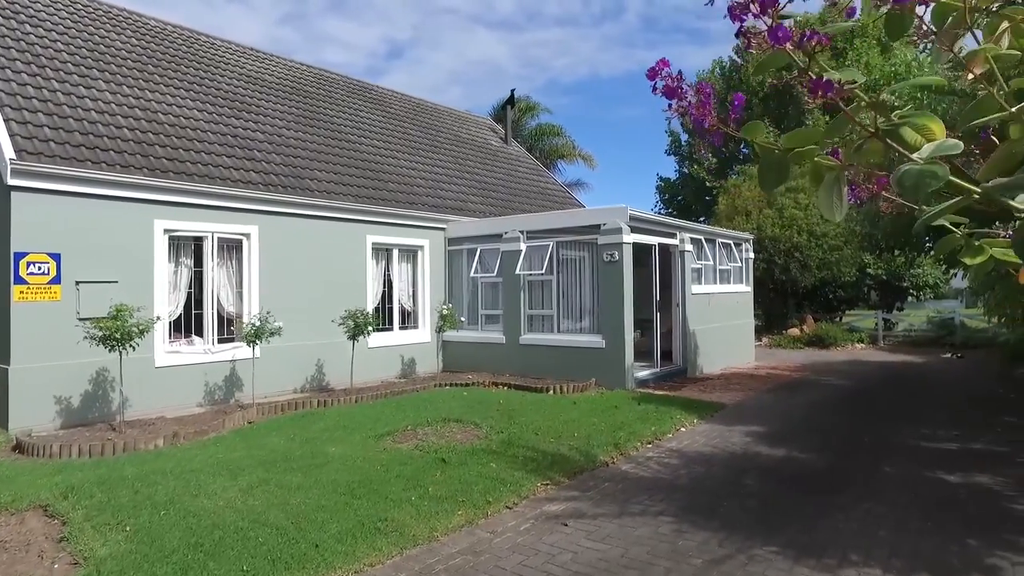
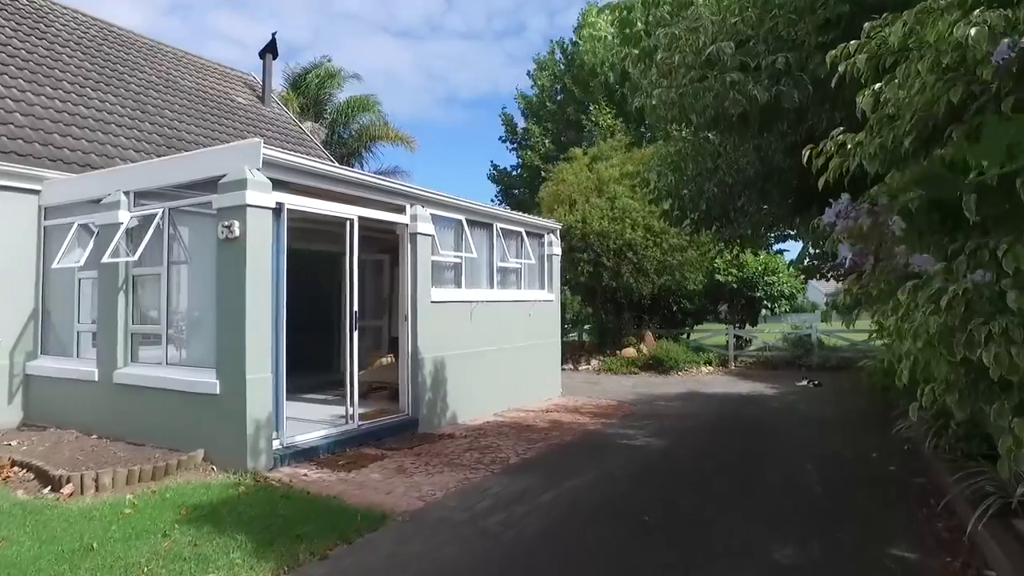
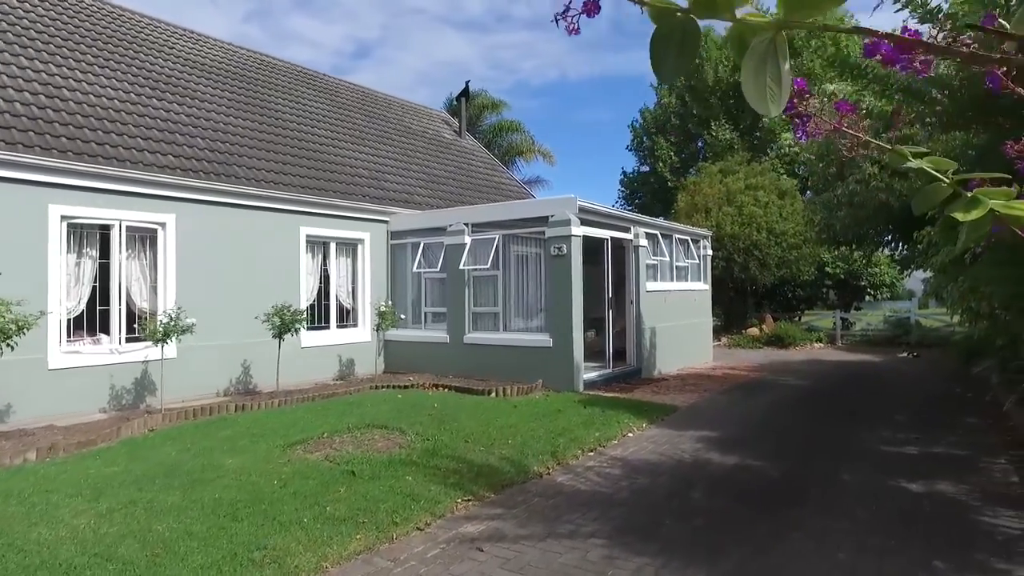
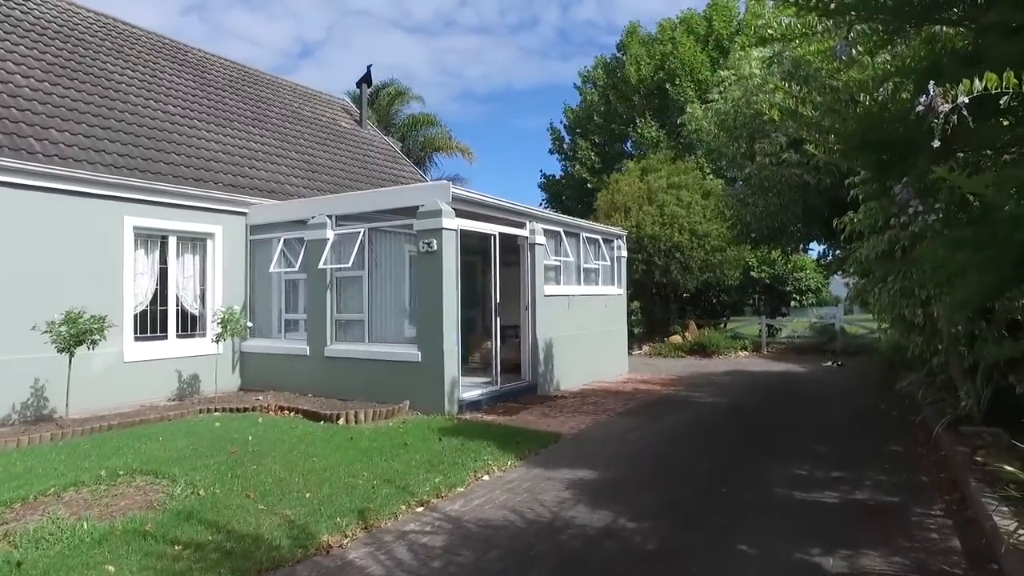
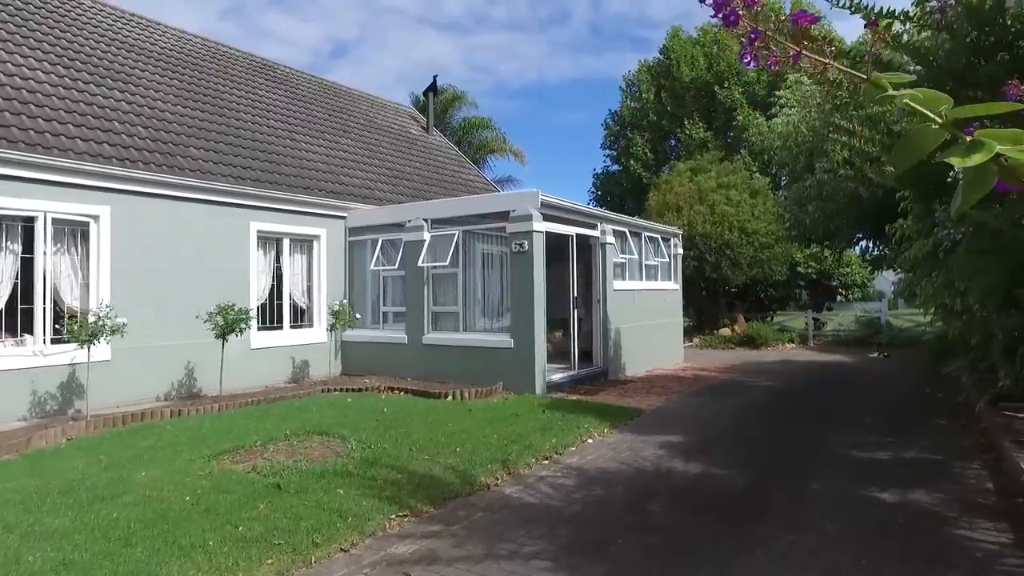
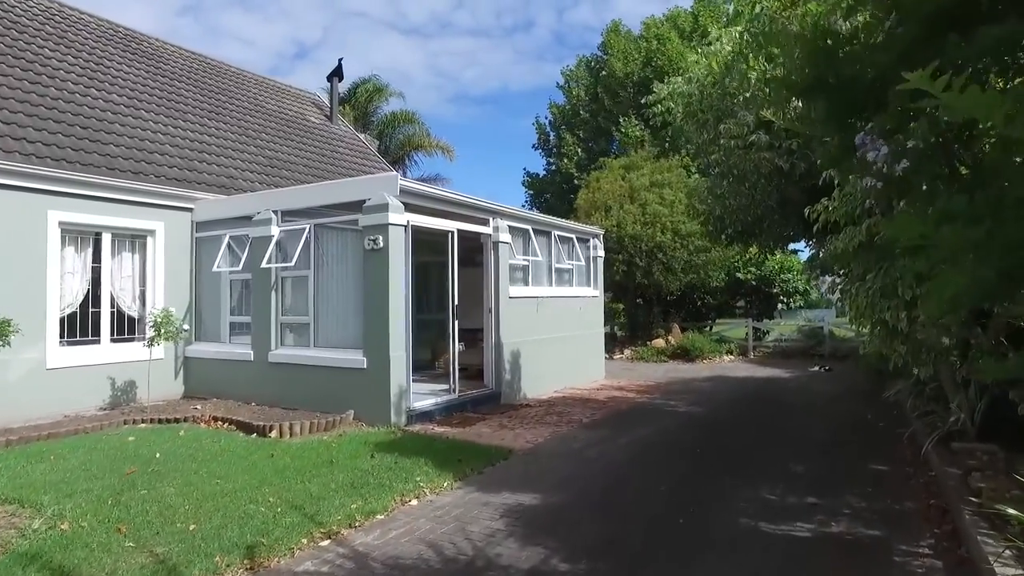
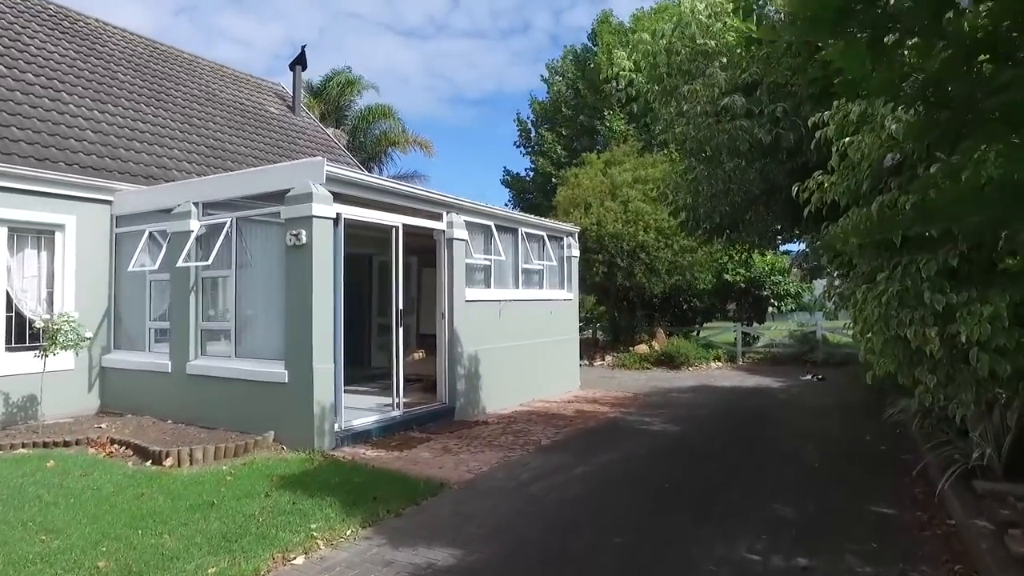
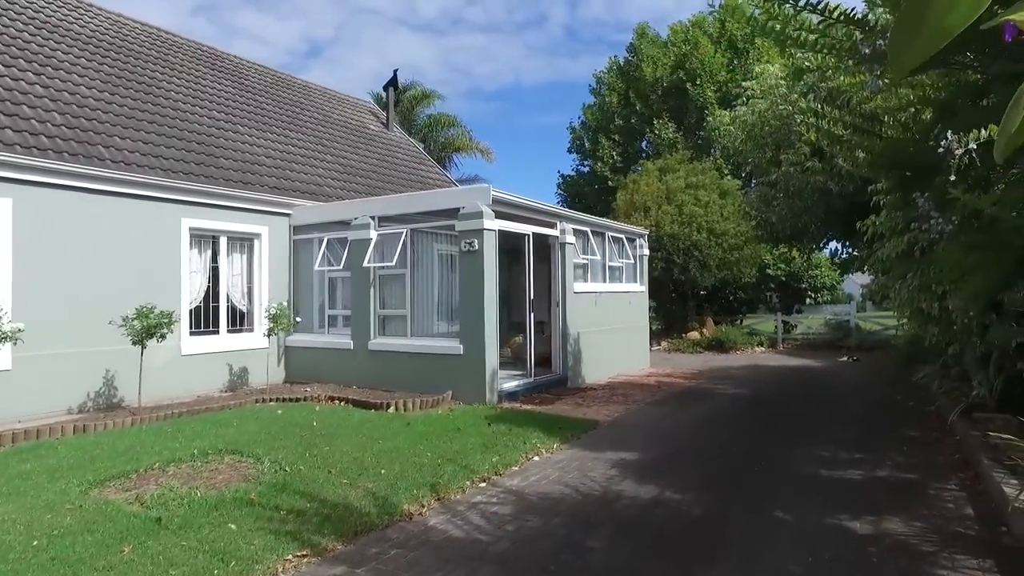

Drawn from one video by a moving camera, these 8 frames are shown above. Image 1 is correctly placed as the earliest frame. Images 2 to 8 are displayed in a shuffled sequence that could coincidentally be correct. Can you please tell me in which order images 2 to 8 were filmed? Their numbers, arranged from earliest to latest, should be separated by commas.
3, 5, 8, 4, 6, 7, 2
